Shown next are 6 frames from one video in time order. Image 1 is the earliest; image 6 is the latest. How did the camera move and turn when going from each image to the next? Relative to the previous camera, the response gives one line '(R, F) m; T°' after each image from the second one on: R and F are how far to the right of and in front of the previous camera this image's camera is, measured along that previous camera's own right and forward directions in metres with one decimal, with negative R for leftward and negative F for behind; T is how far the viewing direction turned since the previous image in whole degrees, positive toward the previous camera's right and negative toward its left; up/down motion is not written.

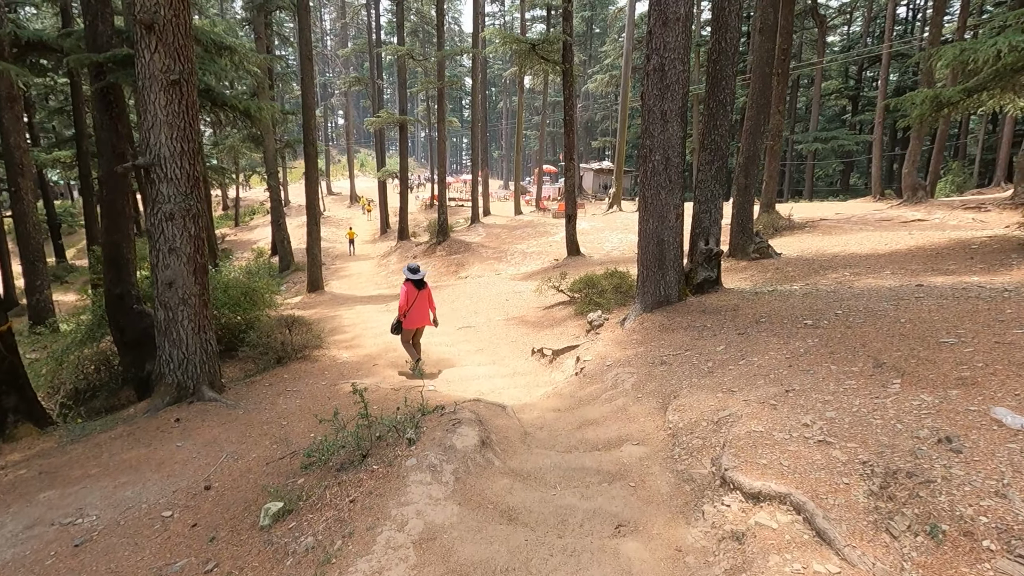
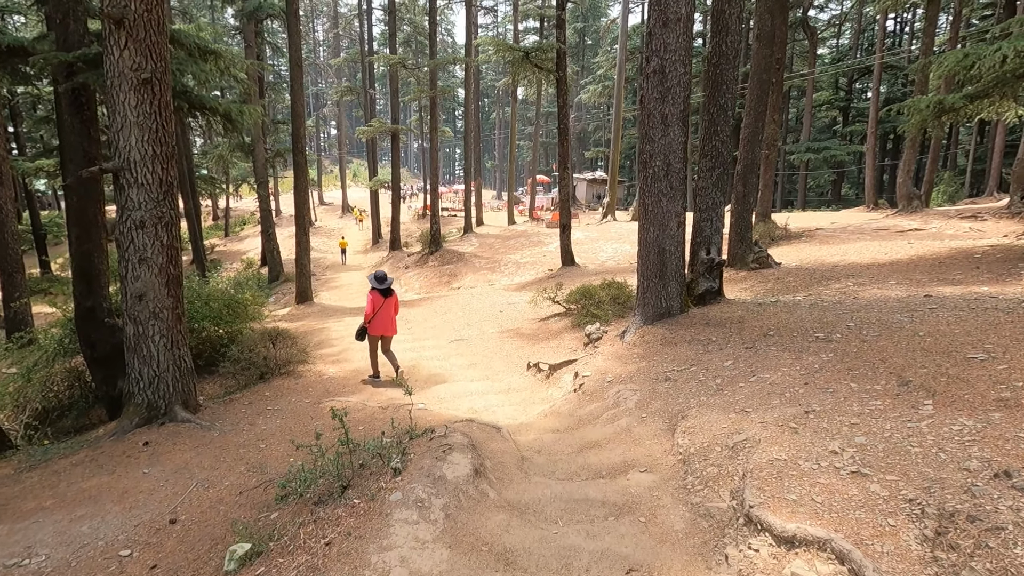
(0.0, +0.3) m; +1°
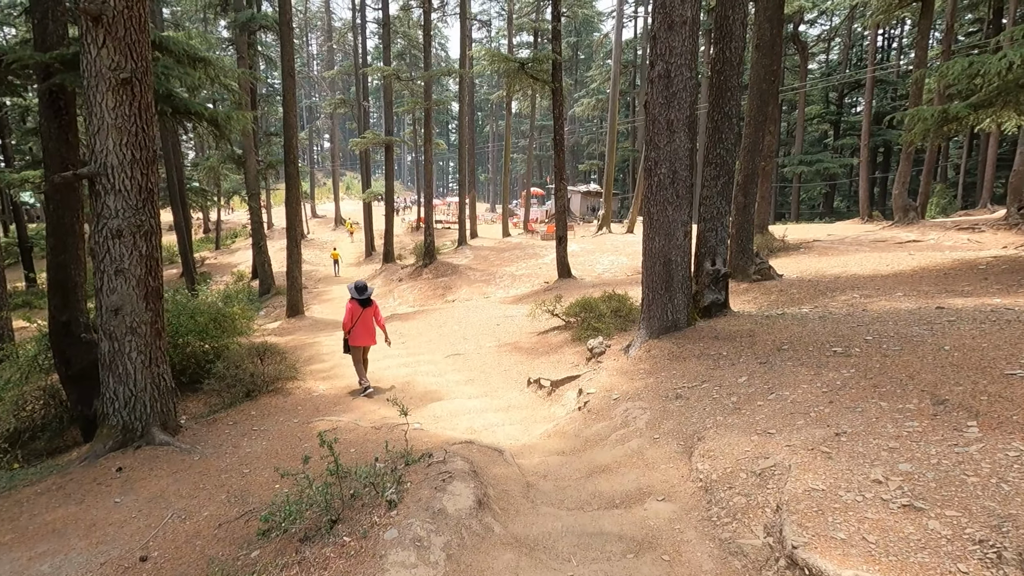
(-0.1, +0.3) m; +1°
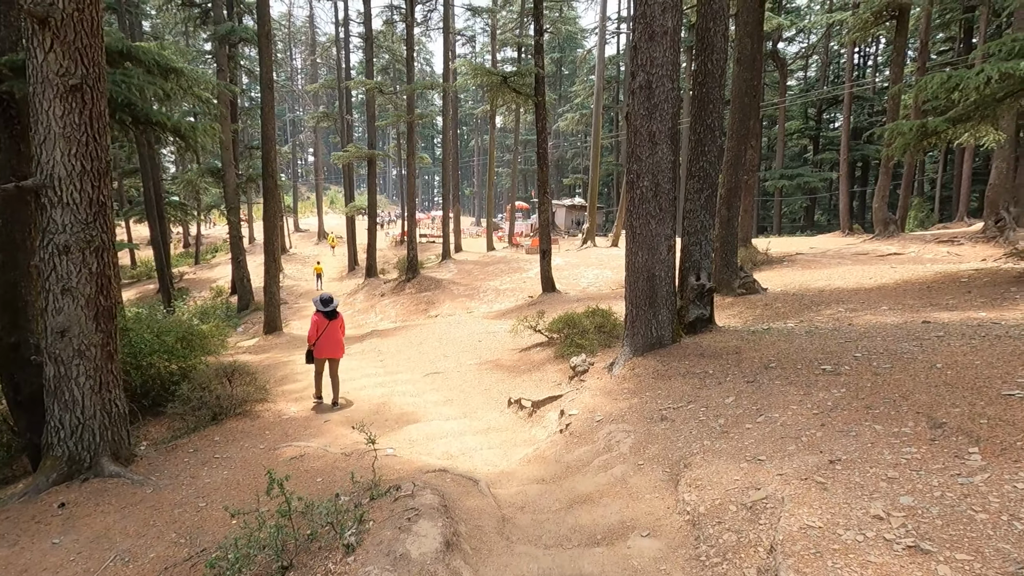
(+0.1, +0.2) m; +1°
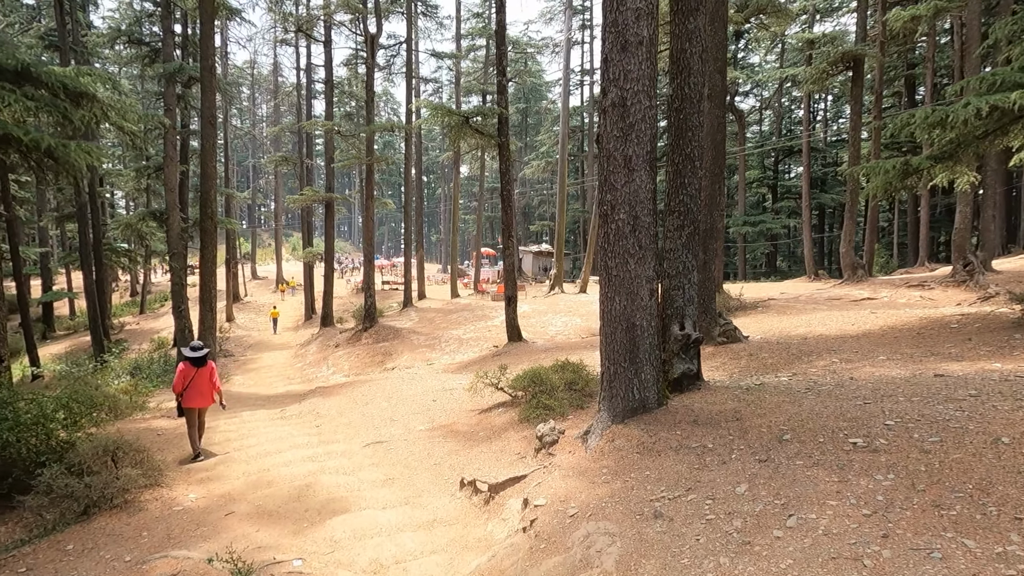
(+0.2, +1.1) m; +3°
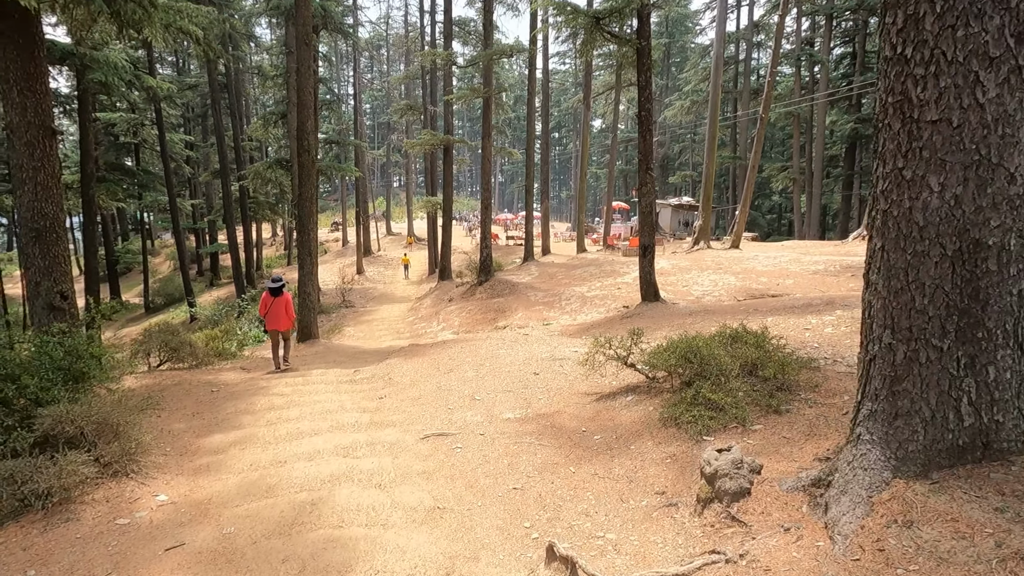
(-0.1, +2.7) m; -14°
